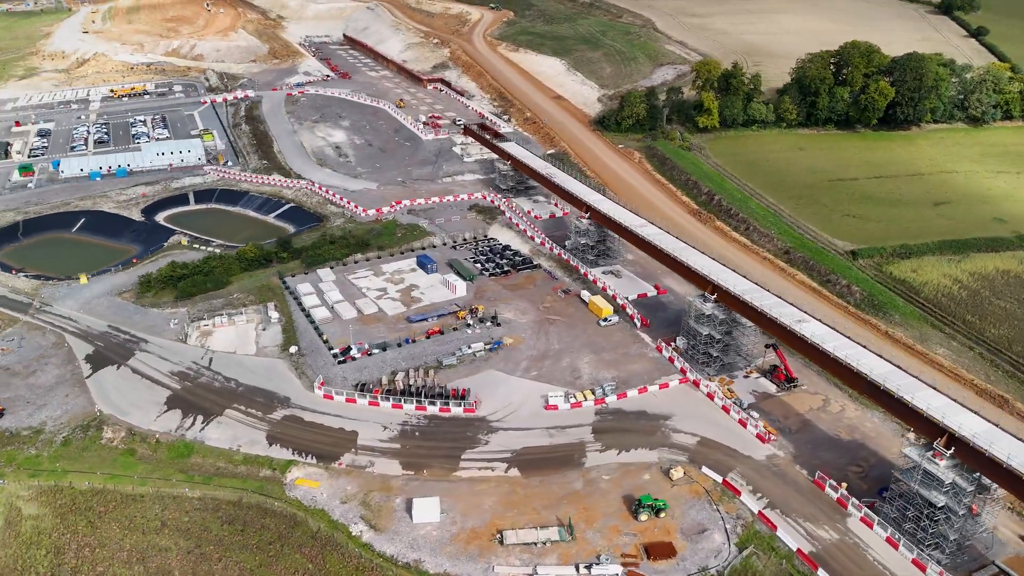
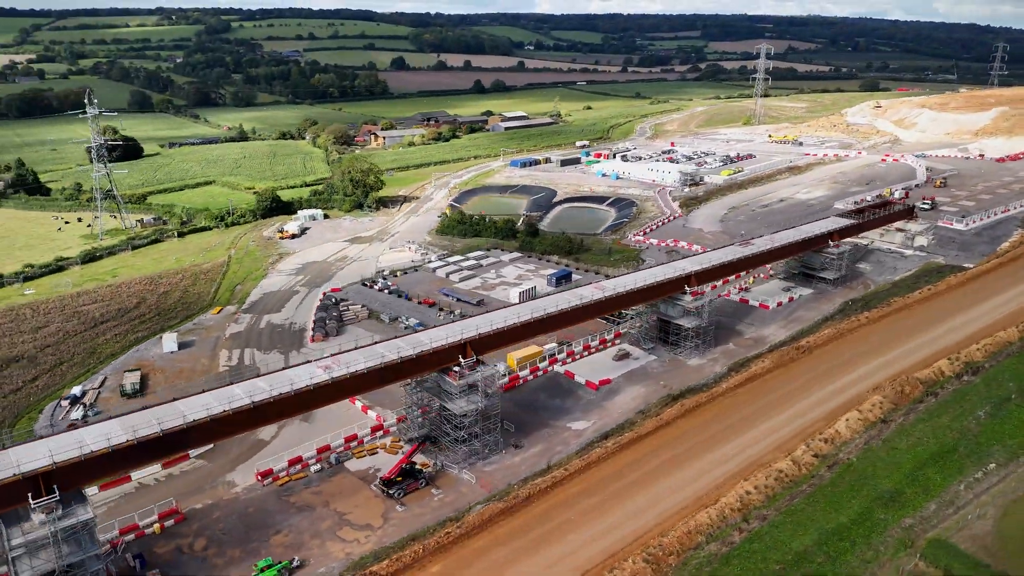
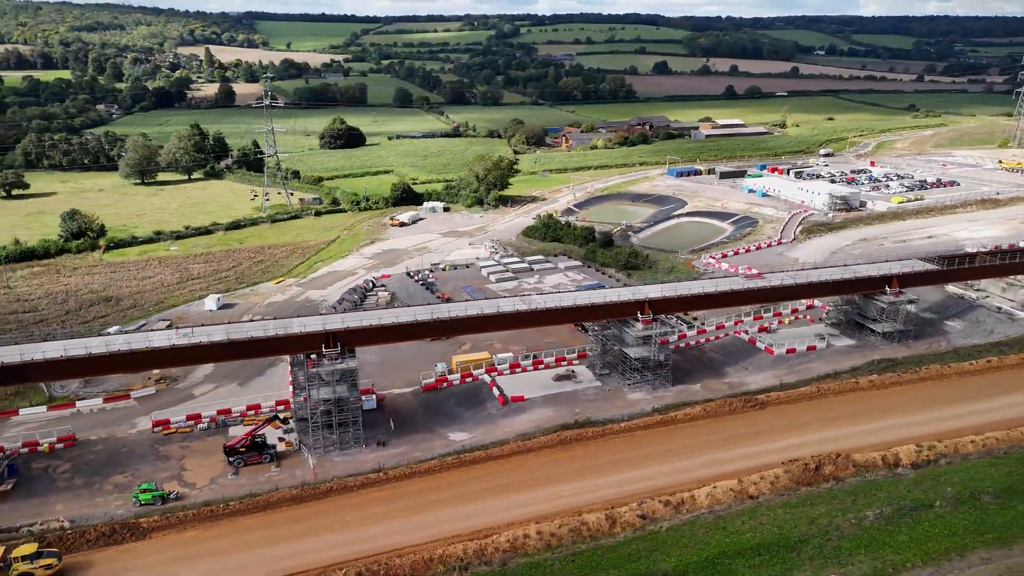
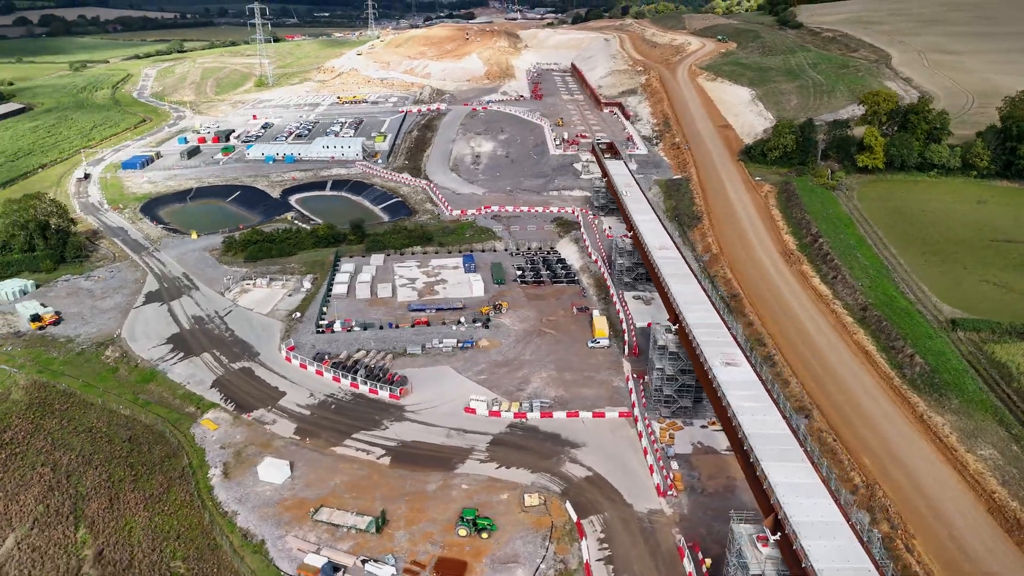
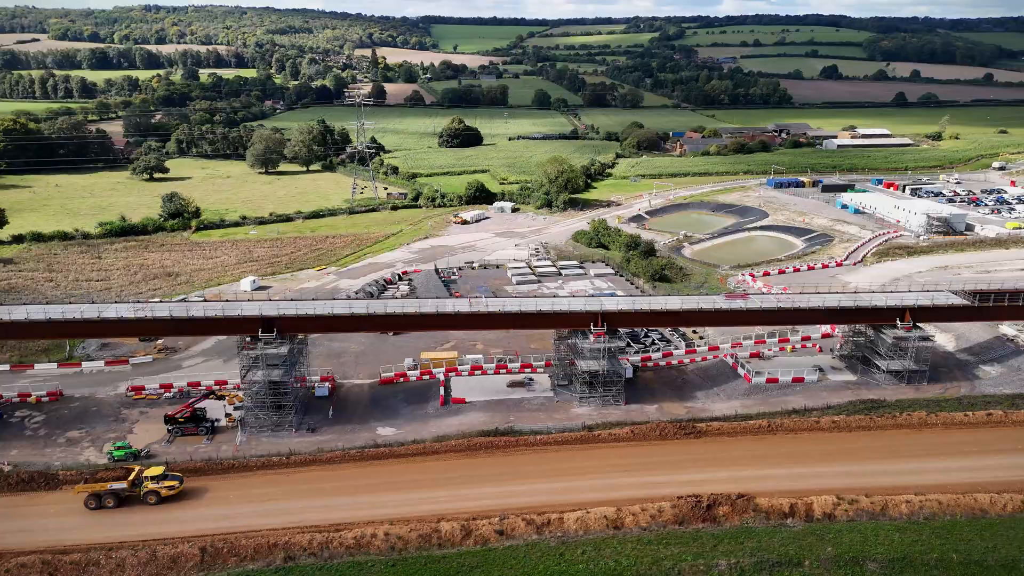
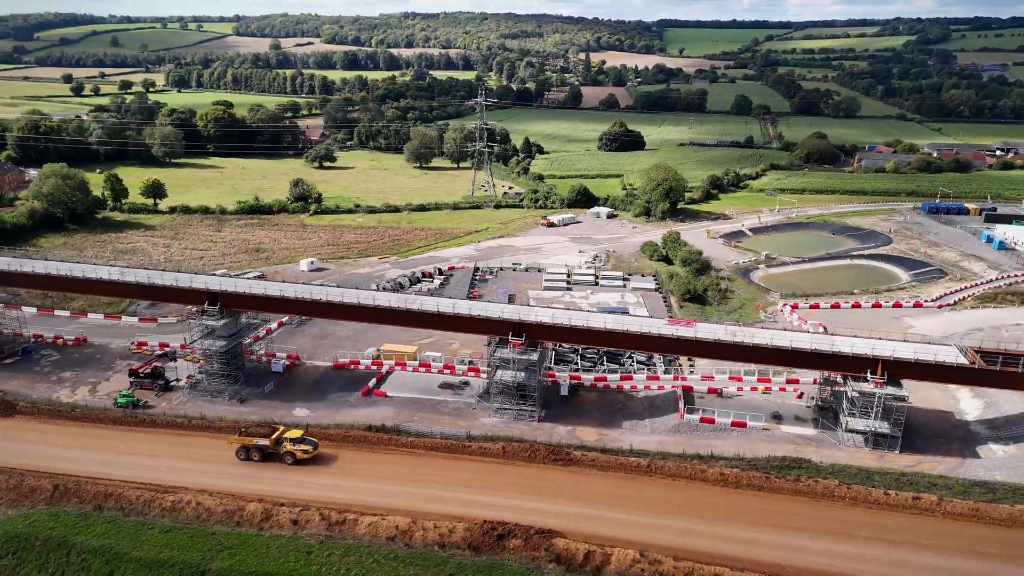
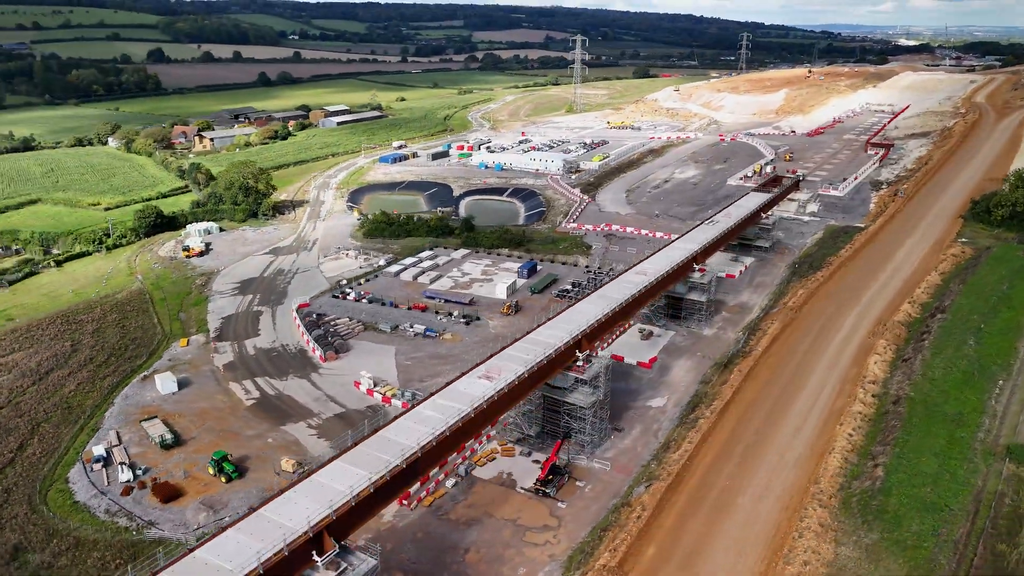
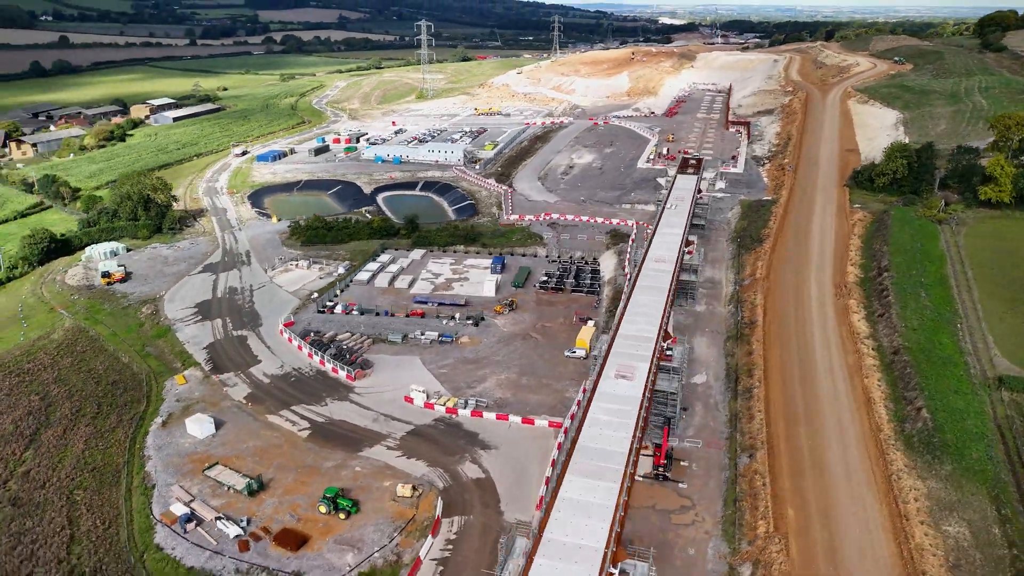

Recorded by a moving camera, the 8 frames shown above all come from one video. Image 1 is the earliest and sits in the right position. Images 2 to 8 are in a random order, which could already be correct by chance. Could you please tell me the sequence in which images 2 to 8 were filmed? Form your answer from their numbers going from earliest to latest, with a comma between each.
4, 8, 7, 2, 3, 5, 6
